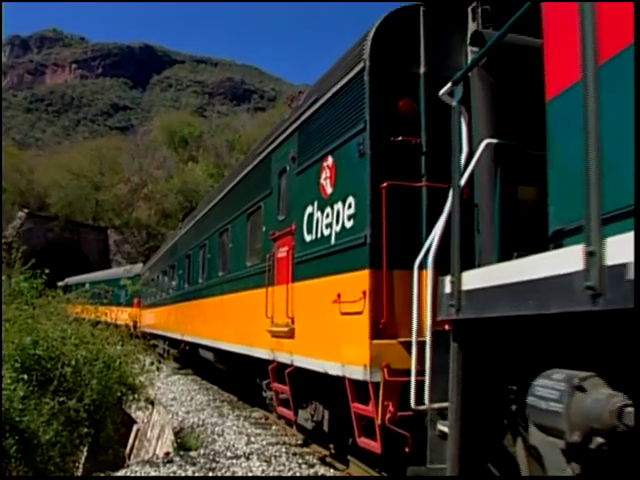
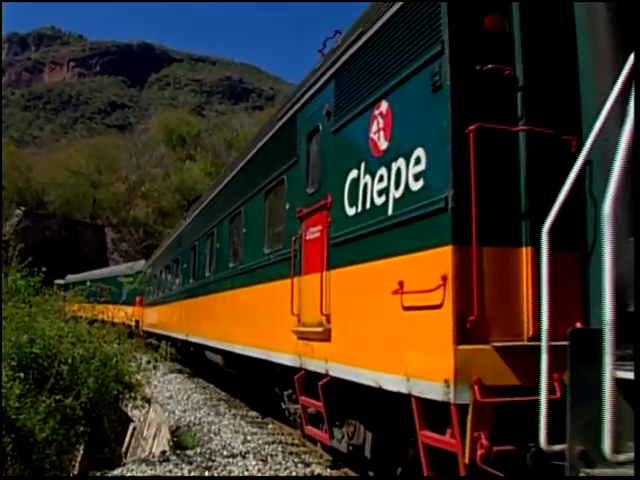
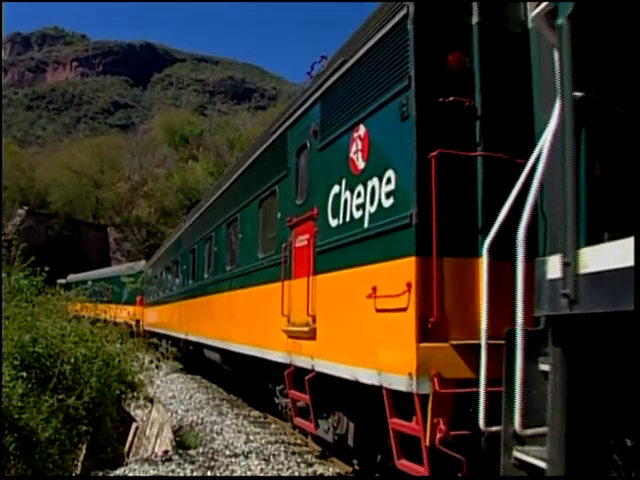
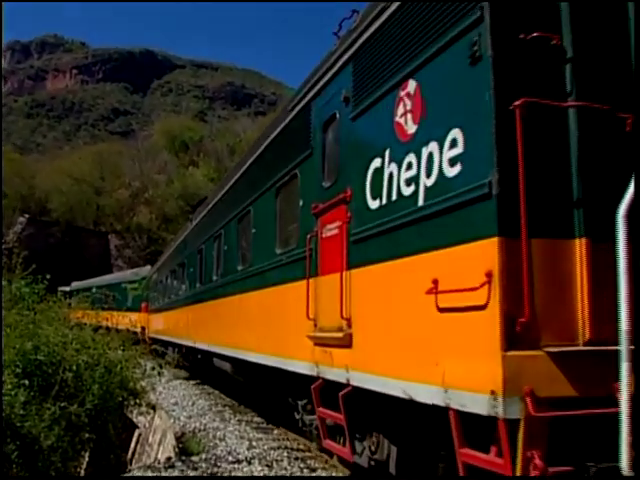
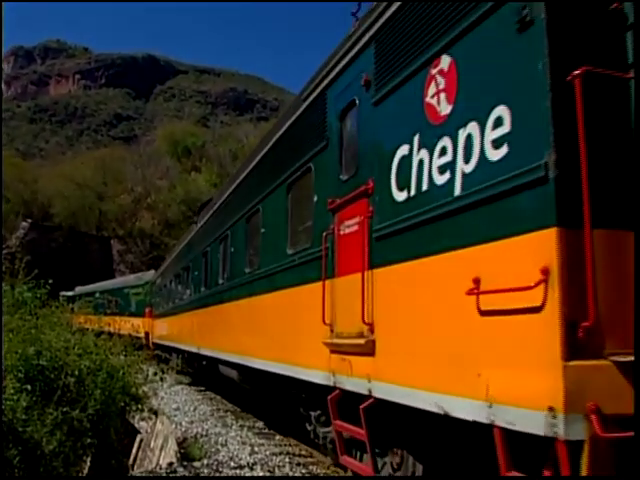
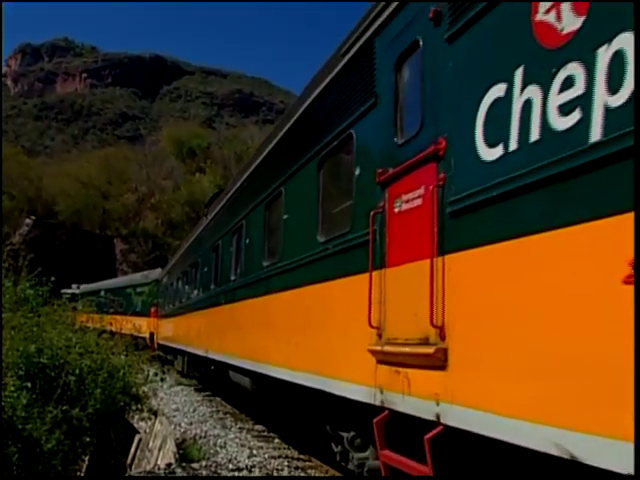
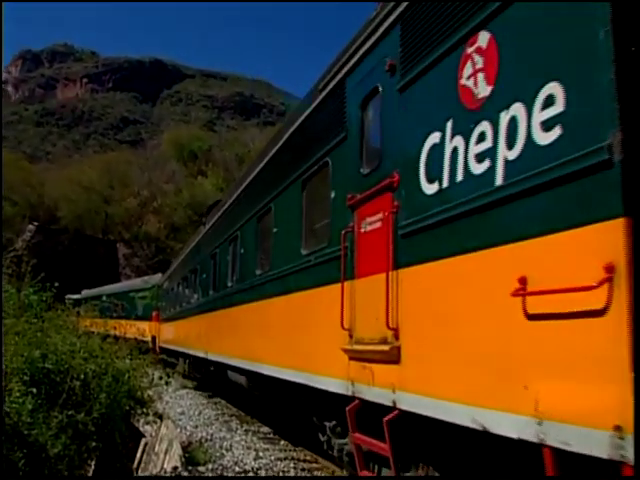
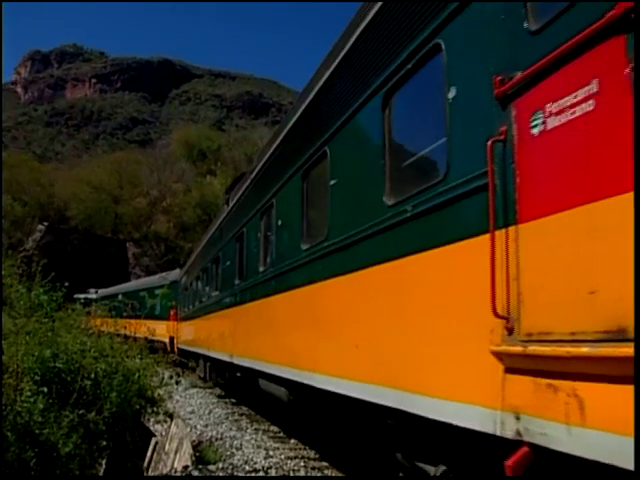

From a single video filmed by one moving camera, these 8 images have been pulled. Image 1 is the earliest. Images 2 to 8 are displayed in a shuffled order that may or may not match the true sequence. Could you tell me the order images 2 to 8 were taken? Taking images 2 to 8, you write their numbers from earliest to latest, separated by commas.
3, 2, 4, 5, 7, 6, 8
